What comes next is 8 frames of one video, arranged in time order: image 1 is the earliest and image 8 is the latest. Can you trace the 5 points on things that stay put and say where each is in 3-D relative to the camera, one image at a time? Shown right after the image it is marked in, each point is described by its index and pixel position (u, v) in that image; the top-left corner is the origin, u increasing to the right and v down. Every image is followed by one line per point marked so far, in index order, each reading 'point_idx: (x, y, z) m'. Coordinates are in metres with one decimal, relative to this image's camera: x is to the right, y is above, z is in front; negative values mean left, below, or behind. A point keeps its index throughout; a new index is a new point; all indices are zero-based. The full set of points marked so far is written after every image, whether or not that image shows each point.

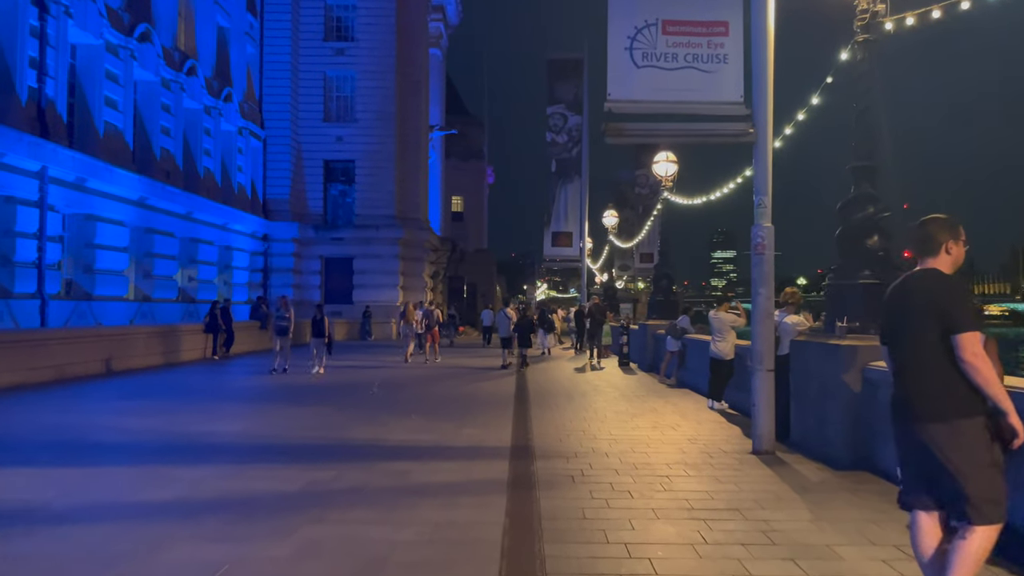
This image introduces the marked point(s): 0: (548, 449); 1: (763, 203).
0: (+0.4, -1.7, +8.4) m
1: (+2.7, +0.9, +8.3) m
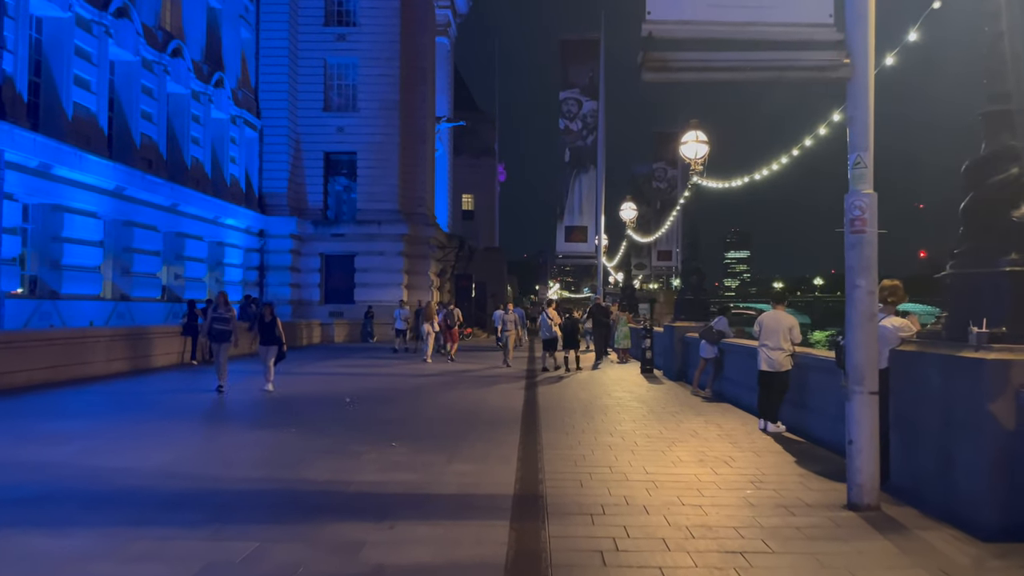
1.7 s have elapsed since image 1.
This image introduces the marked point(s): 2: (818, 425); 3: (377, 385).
0: (+0.4, -1.7, +6.2) m
1: (+2.7, +1.0, +6.0) m
2: (+3.5, -1.6, +9.1) m
3: (-2.7, -2.0, +15.7) m
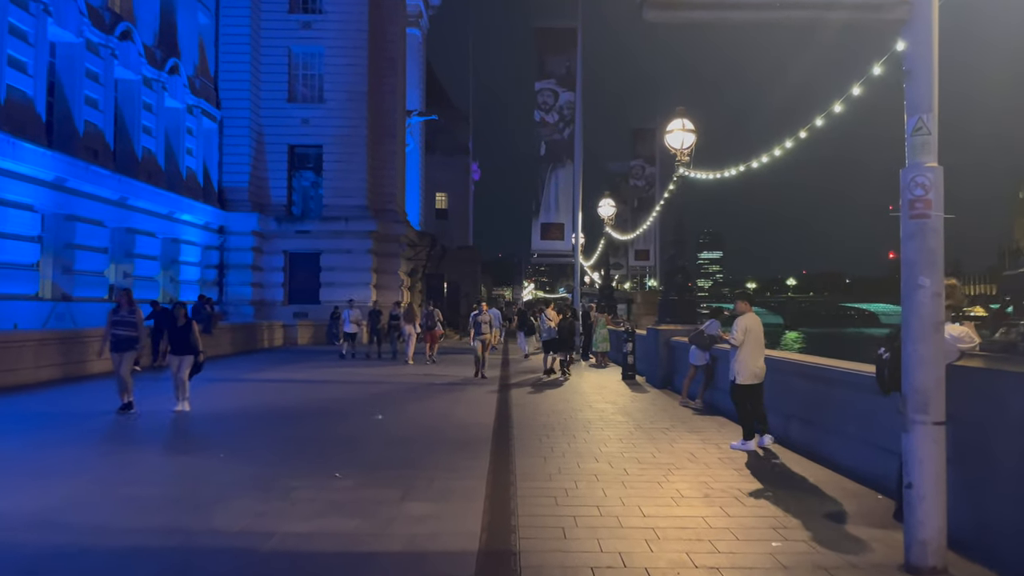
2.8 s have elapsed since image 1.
0: (+0.2, -1.7, +4.8) m
1: (+2.5, +1.0, +4.7) m
2: (+3.2, -1.6, +7.8) m
3: (-3.2, -2.0, +14.2) m
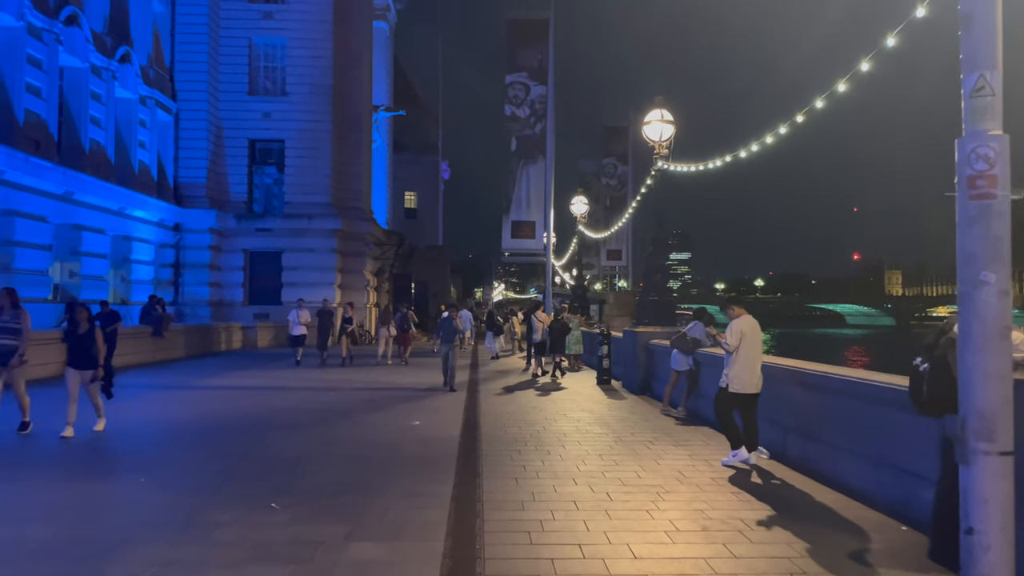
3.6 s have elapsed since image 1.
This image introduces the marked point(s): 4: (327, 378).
0: (0.0, -1.7, +3.8) m
1: (+2.3, +1.0, +3.8) m
2: (+2.9, -1.6, +6.9) m
3: (-3.7, -2.0, +13.1) m
4: (-4.2, -2.0, +17.8) m
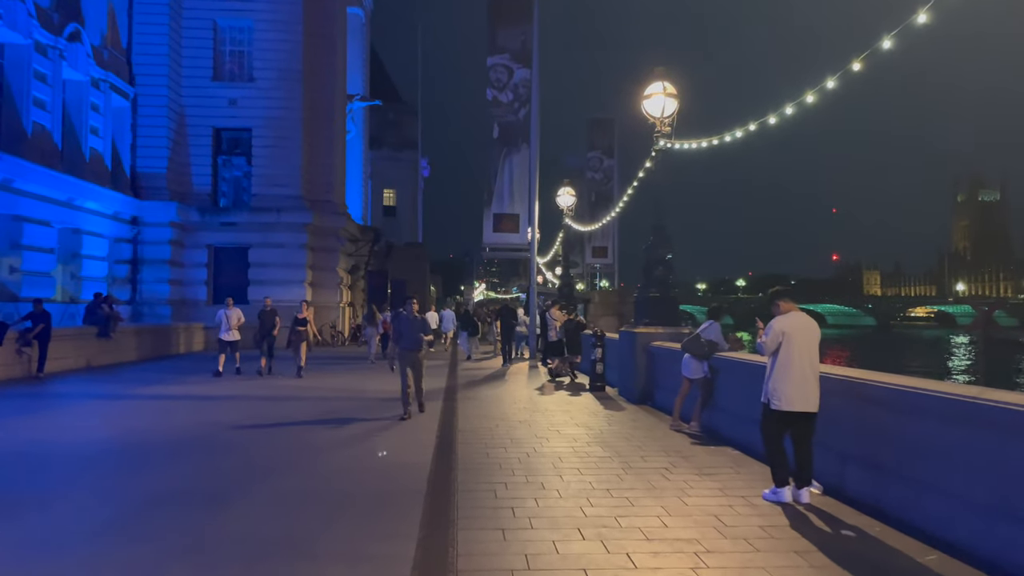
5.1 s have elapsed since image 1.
0: (0.0, -1.6, +2.0) m
1: (+2.3, +1.1, +2.1) m
2: (+2.8, -1.5, +5.2) m
3: (-4.0, -1.9, +11.2) m
4: (-4.5, -1.9, +15.9) m
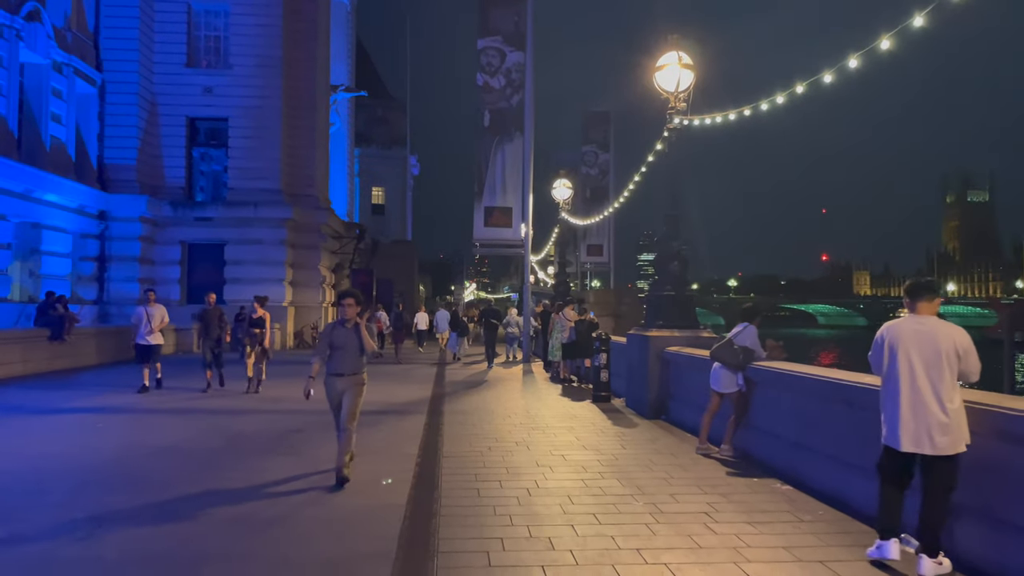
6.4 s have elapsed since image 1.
0: (0.0, -1.5, +0.4) m
1: (+2.3, +1.1, +0.4) m
2: (+2.8, -1.5, +3.6) m
3: (-4.1, -1.8, +9.5) m
4: (-4.7, -1.9, +14.2) m
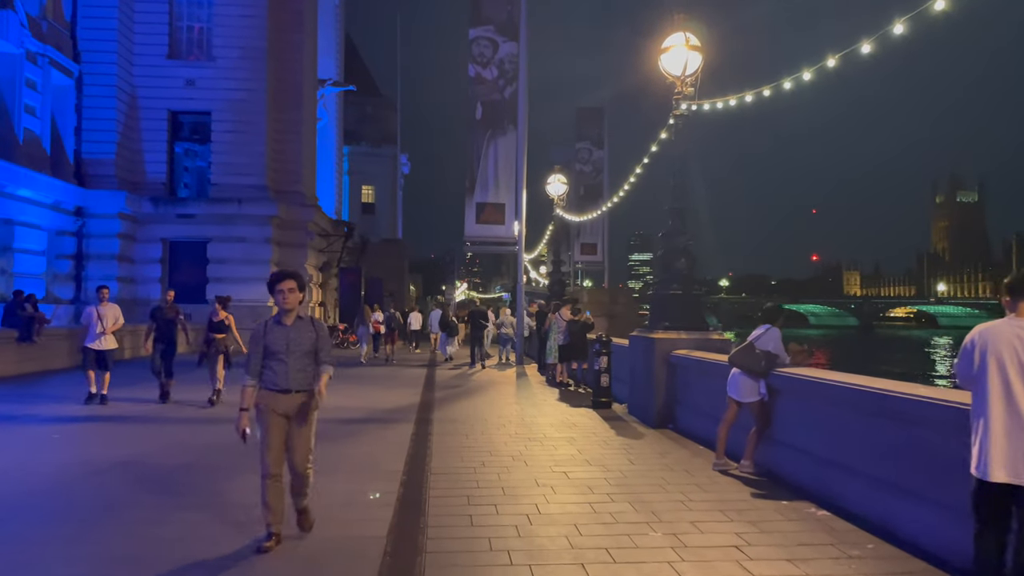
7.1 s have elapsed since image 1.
0: (+0.1, -1.5, -0.5) m
1: (+2.4, +1.1, -0.4) m
2: (+2.9, -1.4, +2.8) m
3: (-4.1, -1.8, +8.6) m
4: (-4.8, -1.9, +13.3) m
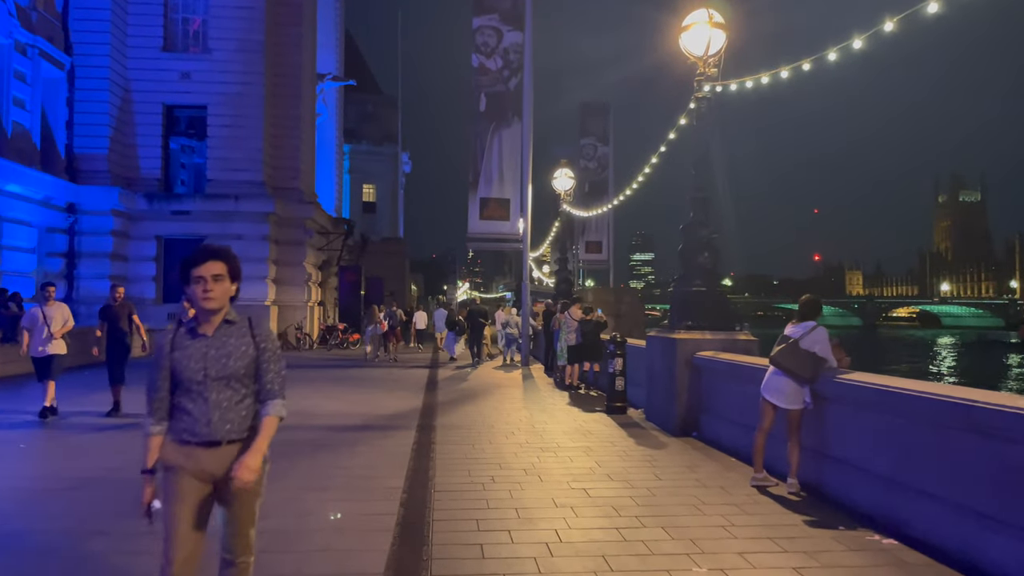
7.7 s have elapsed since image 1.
0: (+0.2, -1.5, -1.3) m
1: (+2.5, +1.2, -1.2) m
2: (+3.0, -1.4, +2.0) m
3: (-4.0, -1.8, +7.8) m
4: (-4.6, -1.8, +12.5) m
